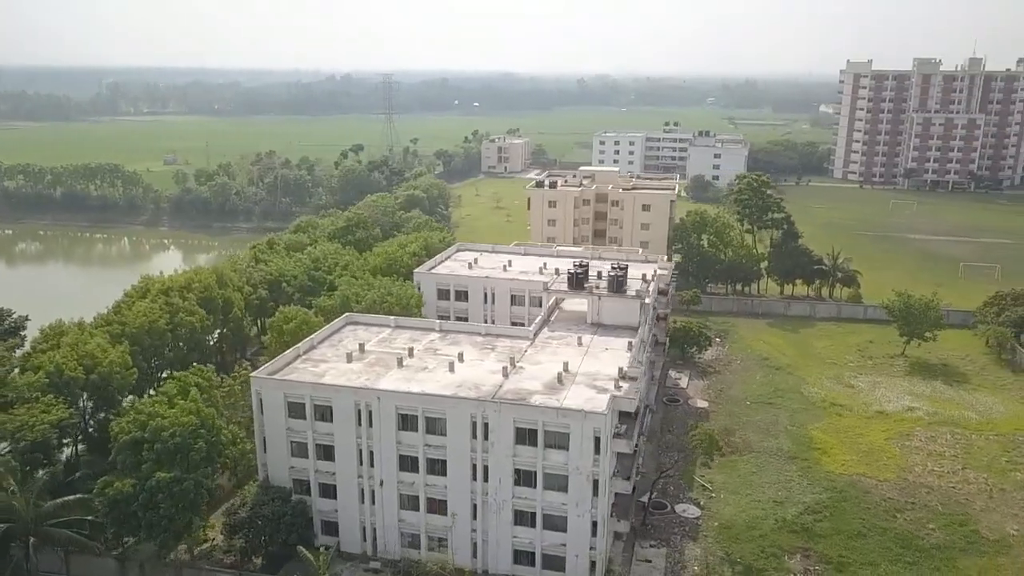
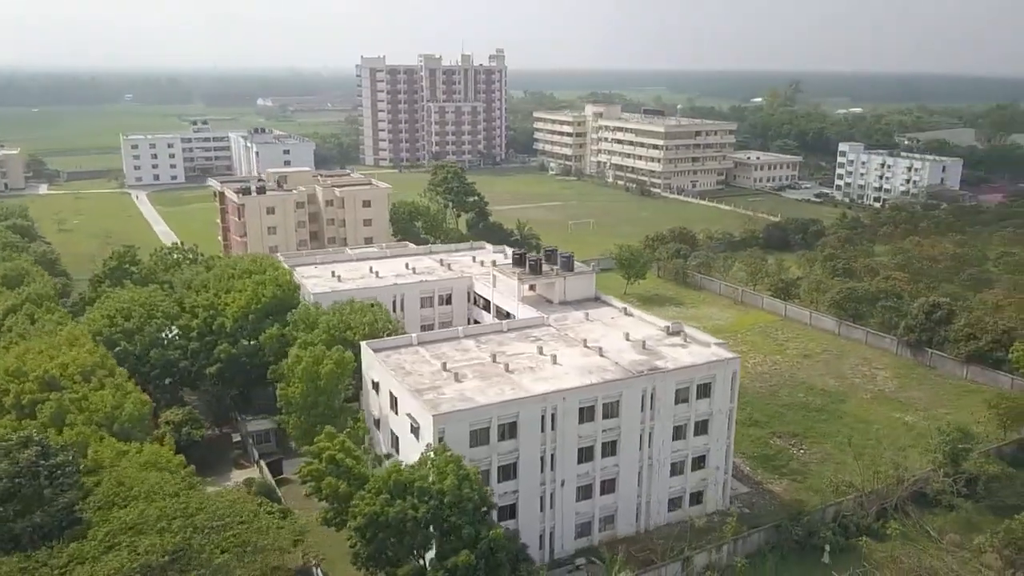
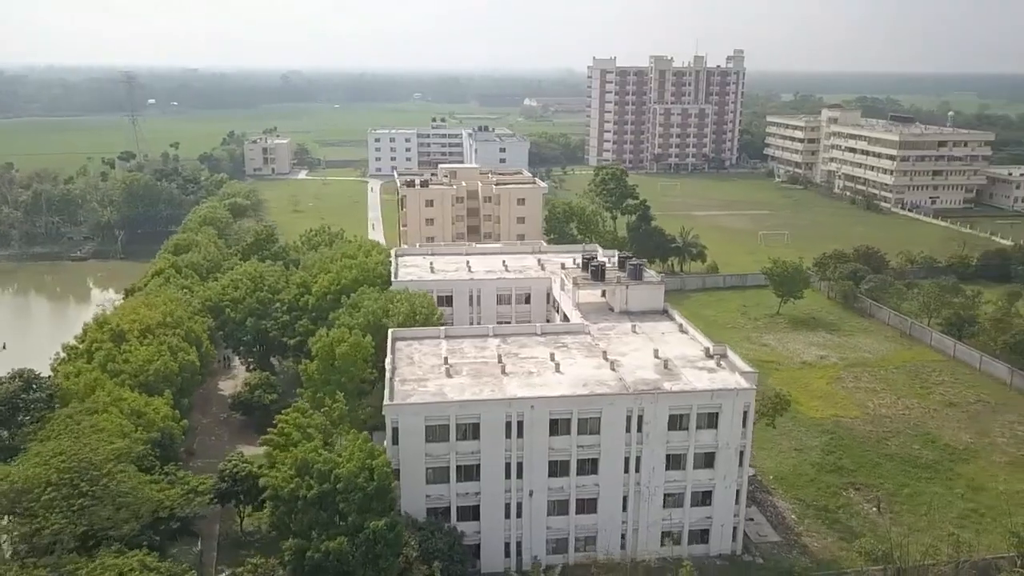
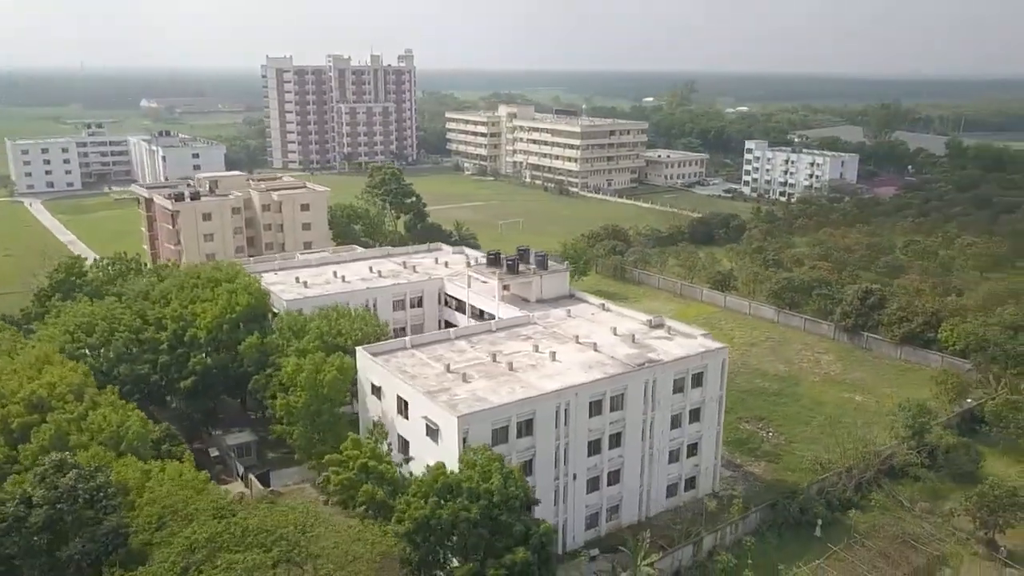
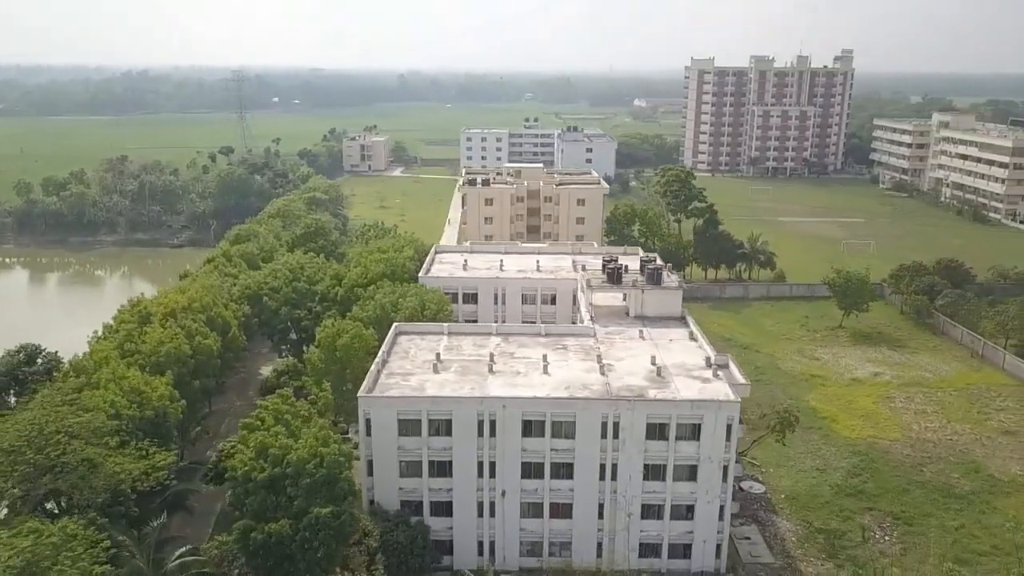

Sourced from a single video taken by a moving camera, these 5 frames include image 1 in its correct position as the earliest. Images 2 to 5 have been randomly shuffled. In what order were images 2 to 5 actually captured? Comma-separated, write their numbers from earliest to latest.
5, 3, 2, 4
